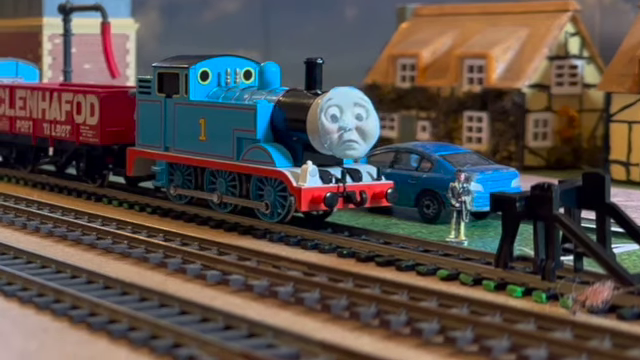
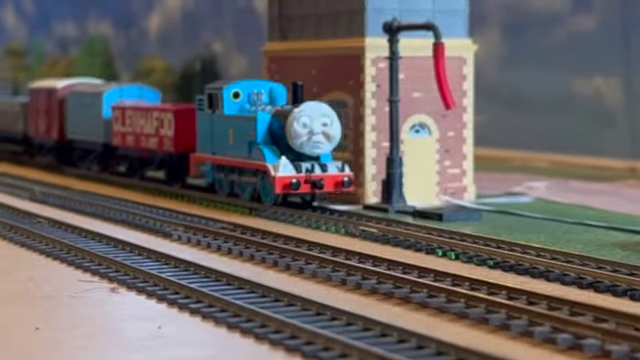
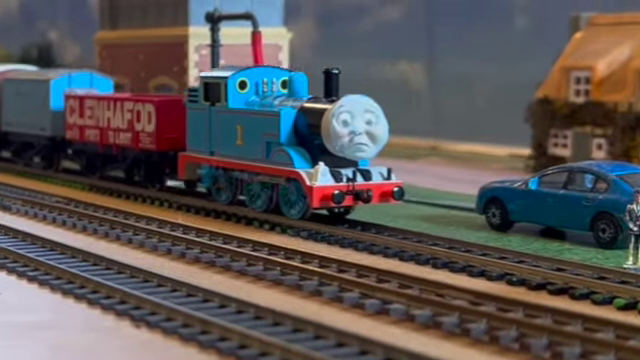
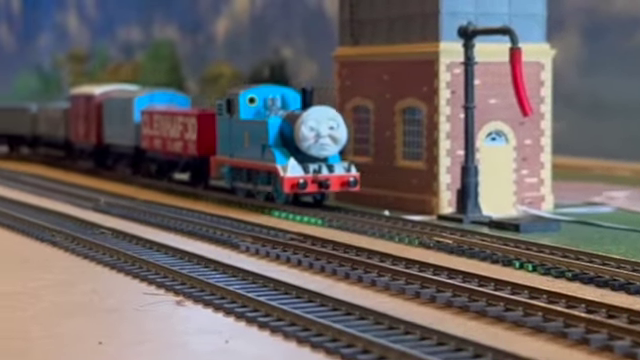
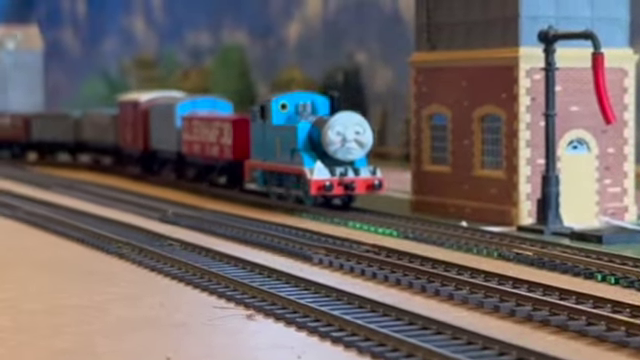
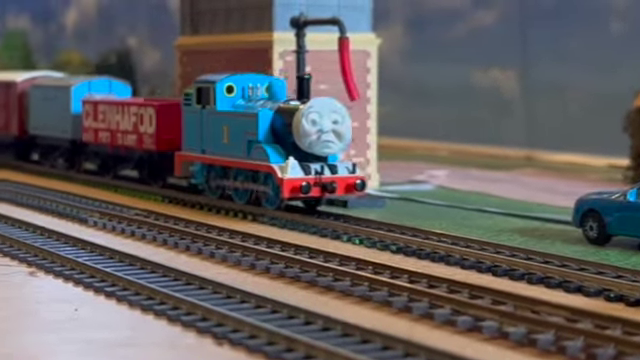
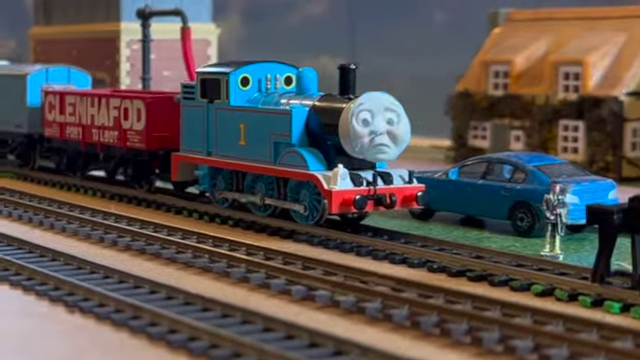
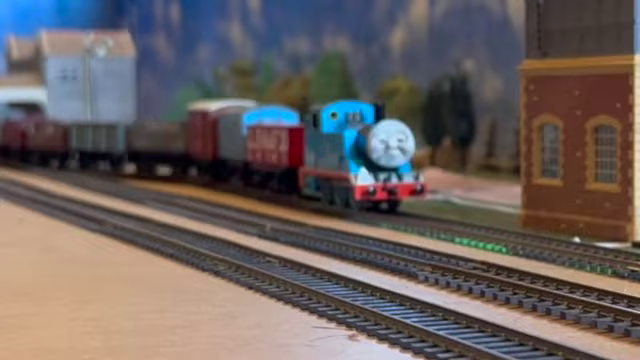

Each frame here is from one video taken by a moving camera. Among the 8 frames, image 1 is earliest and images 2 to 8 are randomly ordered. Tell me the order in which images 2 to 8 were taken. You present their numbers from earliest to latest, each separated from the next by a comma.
7, 3, 6, 2, 4, 5, 8
